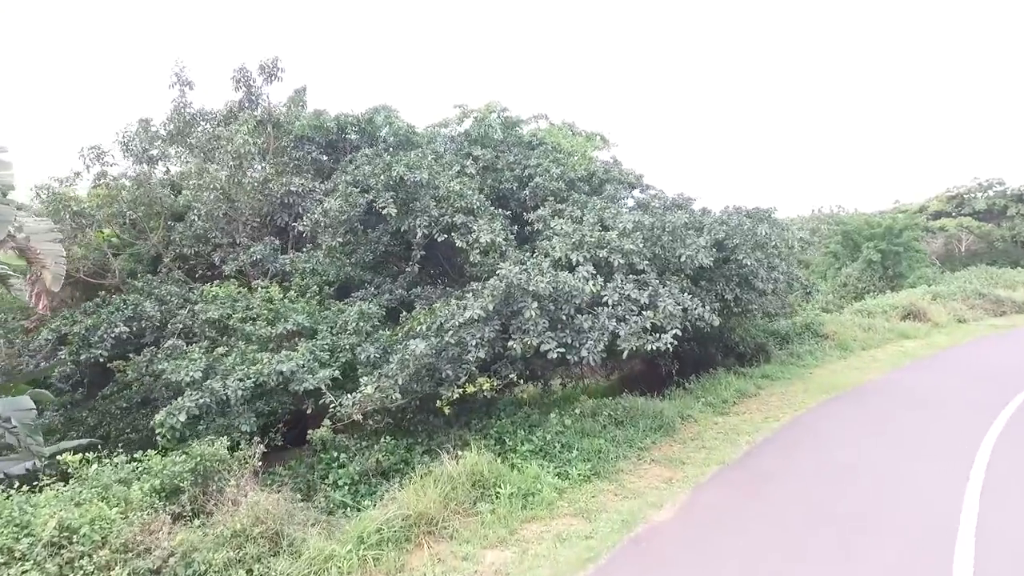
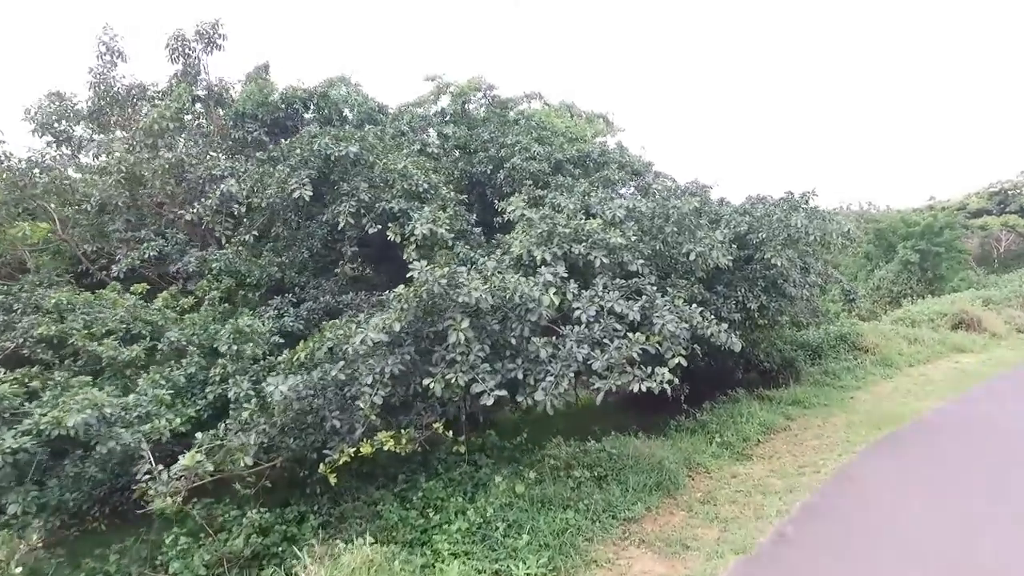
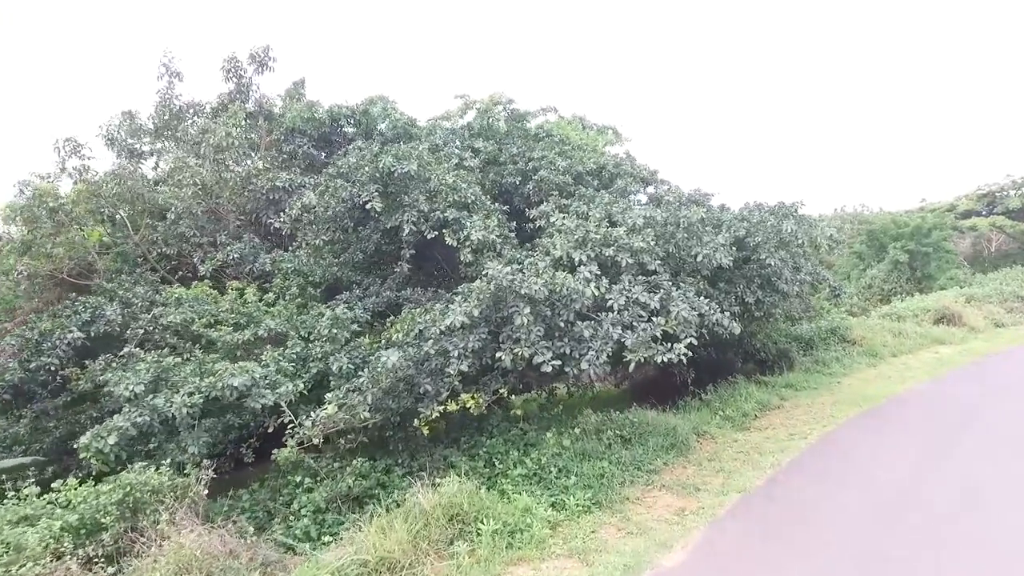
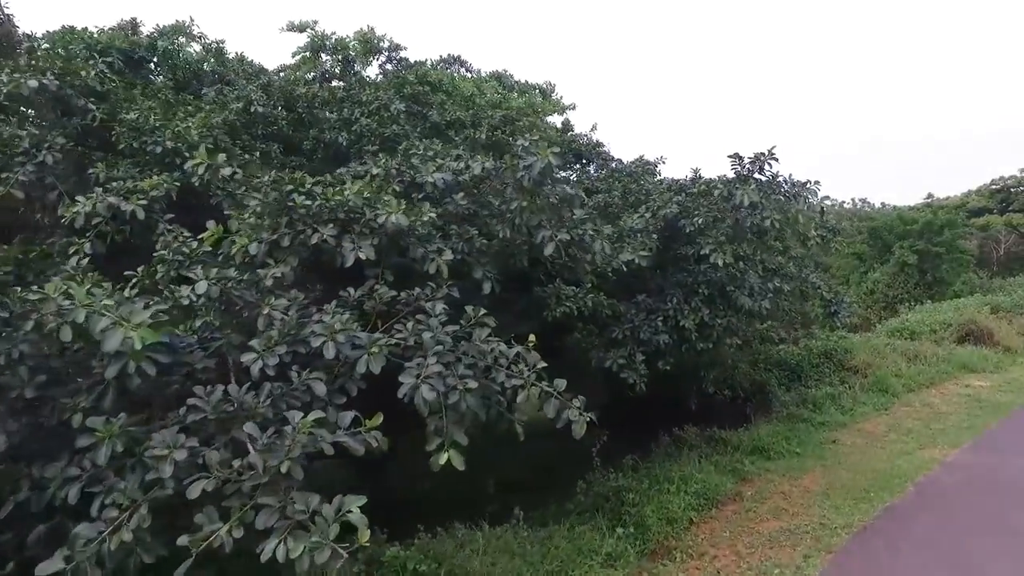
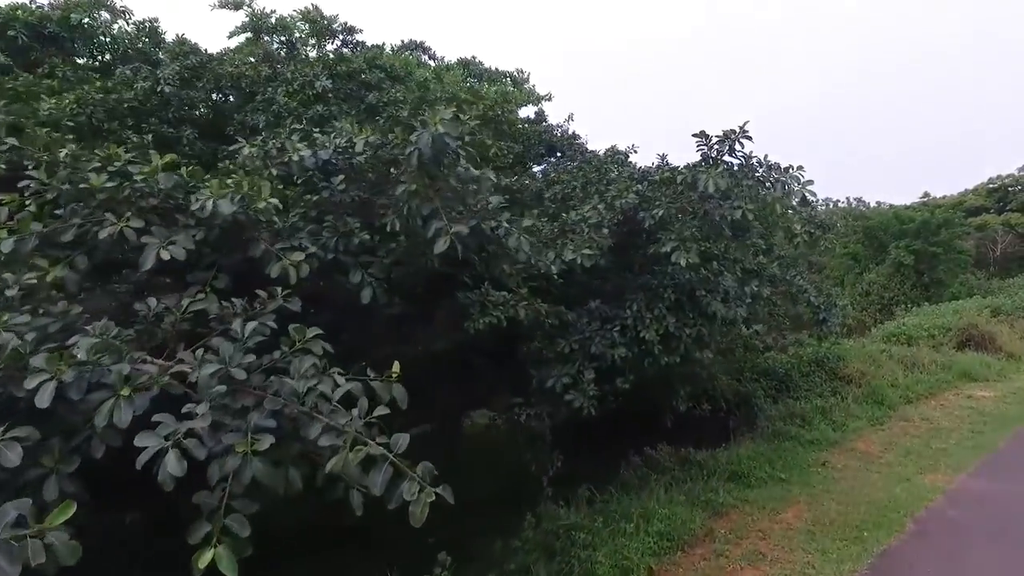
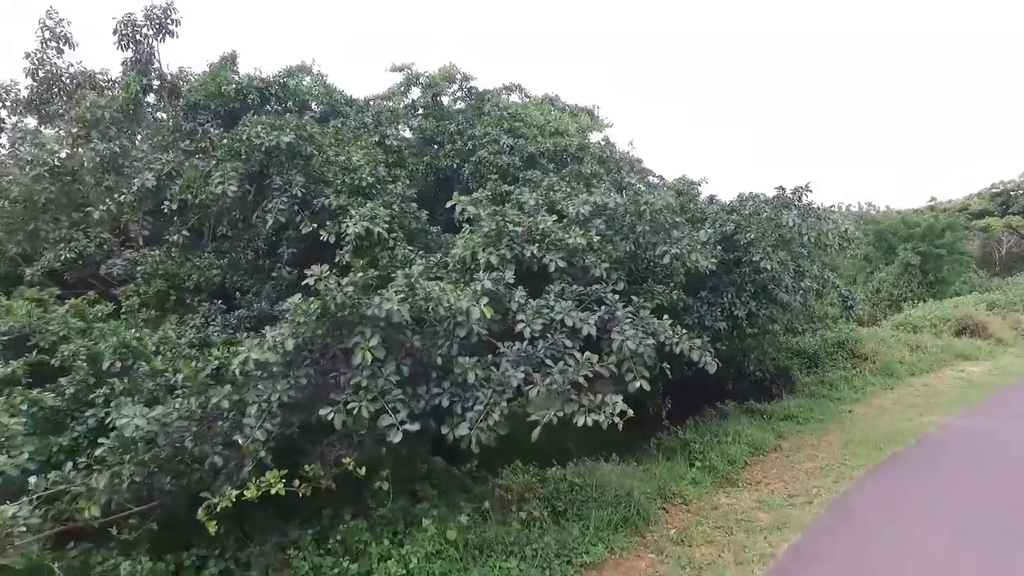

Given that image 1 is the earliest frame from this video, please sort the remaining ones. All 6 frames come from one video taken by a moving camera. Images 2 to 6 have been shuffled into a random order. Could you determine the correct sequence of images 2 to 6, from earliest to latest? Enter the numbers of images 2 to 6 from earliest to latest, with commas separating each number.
3, 2, 6, 4, 5
